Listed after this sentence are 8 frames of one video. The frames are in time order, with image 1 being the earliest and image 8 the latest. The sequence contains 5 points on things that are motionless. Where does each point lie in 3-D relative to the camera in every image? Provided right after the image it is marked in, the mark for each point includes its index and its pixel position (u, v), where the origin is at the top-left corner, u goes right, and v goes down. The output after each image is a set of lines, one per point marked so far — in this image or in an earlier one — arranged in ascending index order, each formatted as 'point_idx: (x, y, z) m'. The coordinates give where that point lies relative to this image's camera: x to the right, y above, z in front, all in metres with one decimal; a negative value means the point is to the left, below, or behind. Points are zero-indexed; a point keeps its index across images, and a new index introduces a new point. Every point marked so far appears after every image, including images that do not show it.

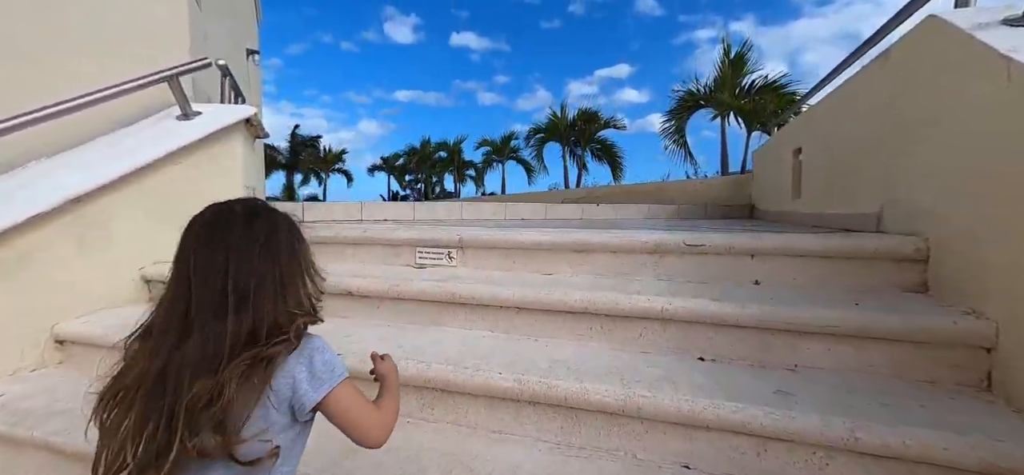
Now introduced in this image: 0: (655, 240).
0: (+0.4, 0.0, +1.2) m
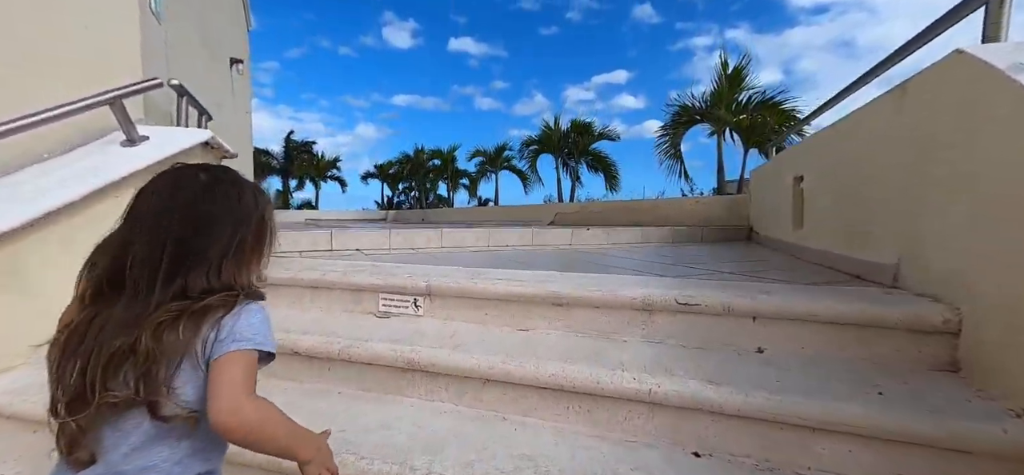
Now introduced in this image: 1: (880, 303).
0: (+0.3, -0.1, +1.1) m
1: (+0.8, -0.1, +0.9) m
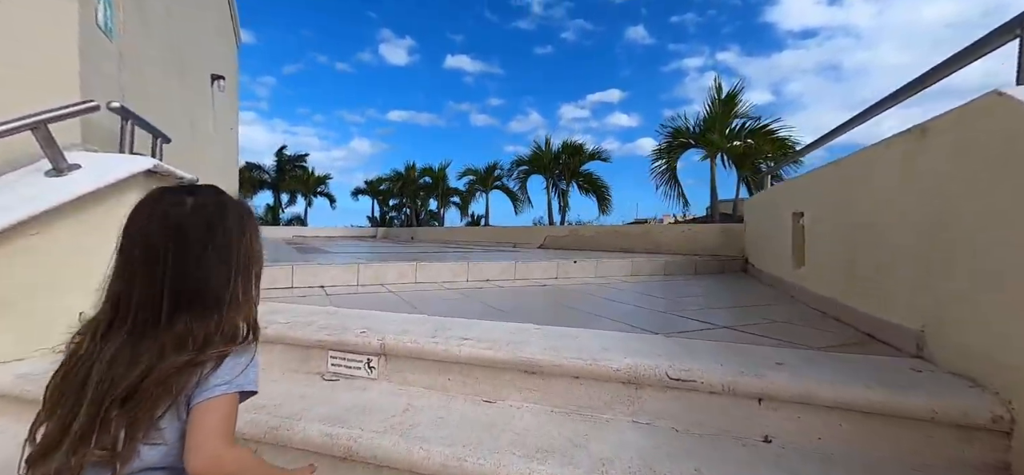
0: (+0.2, -0.3, +0.9) m
1: (+0.7, -0.3, +0.8) m
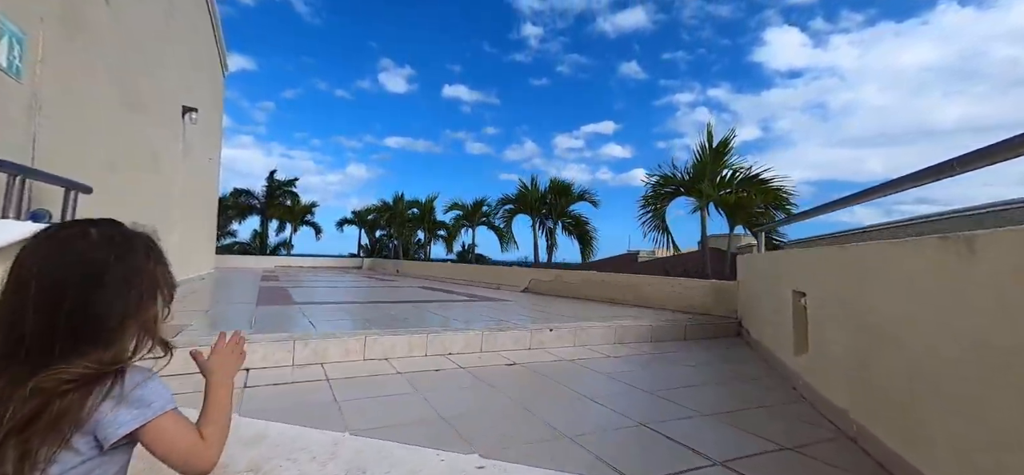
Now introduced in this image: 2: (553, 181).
0: (+0.1, -0.5, +0.7) m
1: (+0.6, -0.5, +0.6) m
2: (+0.7, +0.8, +6.9) m
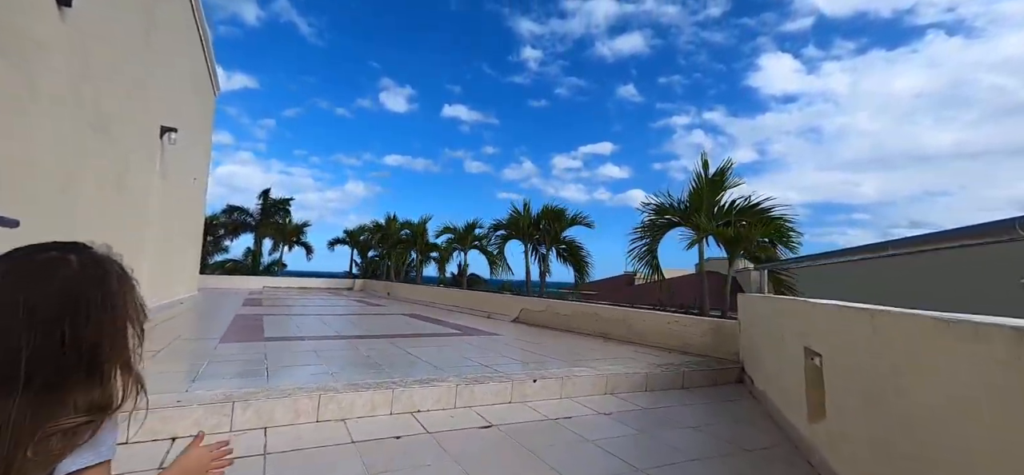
0: (0.0, -0.6, +0.5) m
1: (+0.5, -0.6, +0.4) m
2: (+0.5, +0.4, +6.8) m
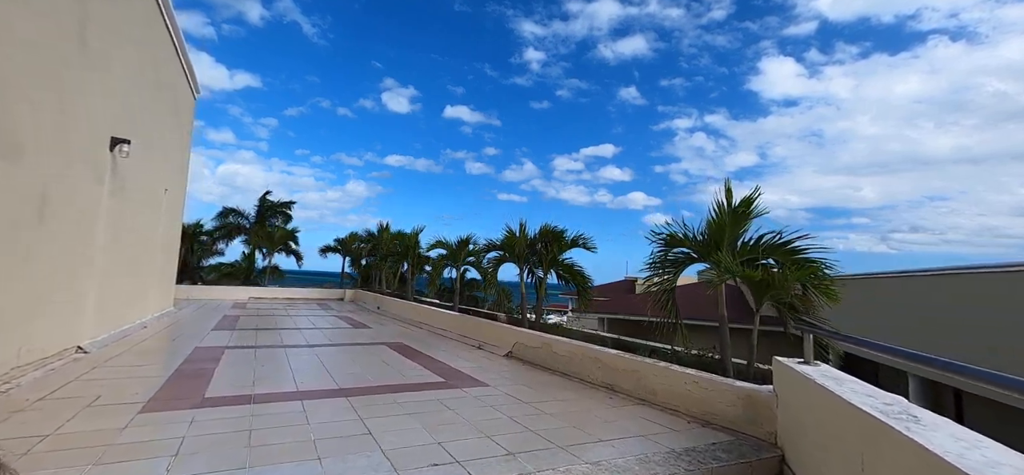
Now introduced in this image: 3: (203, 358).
0: (0.0, -0.8, 0.0) m
1: (+0.4, -0.8, -0.1) m
2: (+0.5, +0.2, +6.3) m
3: (-2.9, -1.1, +4.1) m
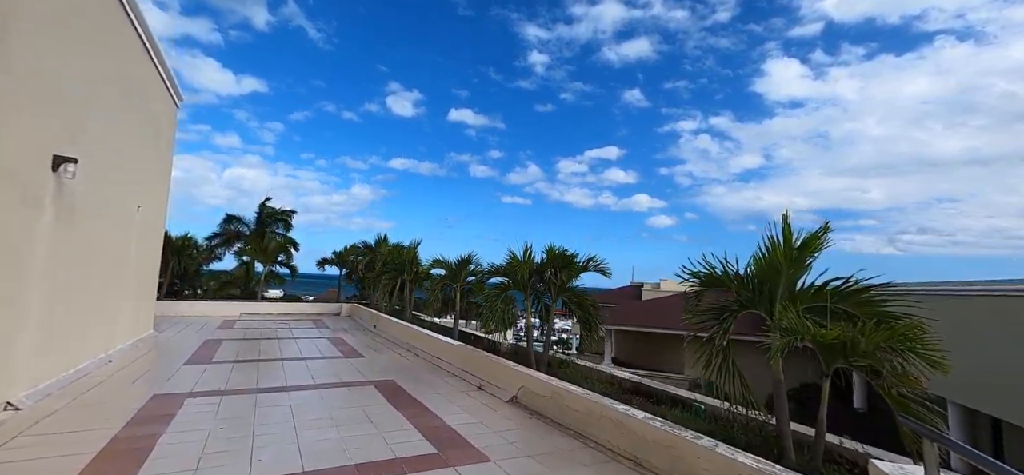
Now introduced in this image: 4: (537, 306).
0: (0.0, -1.0, -0.6) m
1: (+0.4, -1.0, -0.7) m
2: (+0.6, -0.1, +5.7) m
3: (-2.8, -1.4, +3.5) m
4: (+0.4, -0.8, +6.0) m
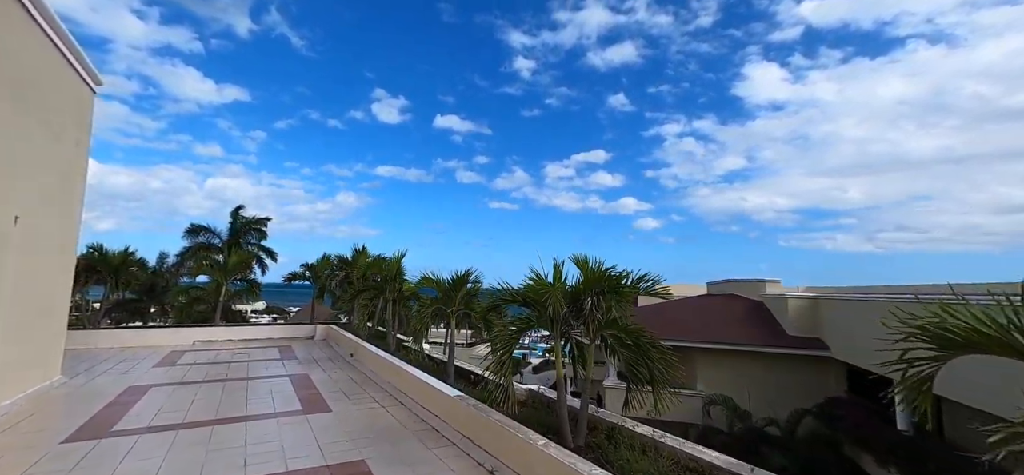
0: (+0.3, -1.1, -1.9) m
1: (+0.7, -1.1, -2.0) m
2: (+0.7, -0.2, +4.4) m
3: (-2.6, -1.5, +2.1) m
4: (+0.5, -0.9, +4.7) m
